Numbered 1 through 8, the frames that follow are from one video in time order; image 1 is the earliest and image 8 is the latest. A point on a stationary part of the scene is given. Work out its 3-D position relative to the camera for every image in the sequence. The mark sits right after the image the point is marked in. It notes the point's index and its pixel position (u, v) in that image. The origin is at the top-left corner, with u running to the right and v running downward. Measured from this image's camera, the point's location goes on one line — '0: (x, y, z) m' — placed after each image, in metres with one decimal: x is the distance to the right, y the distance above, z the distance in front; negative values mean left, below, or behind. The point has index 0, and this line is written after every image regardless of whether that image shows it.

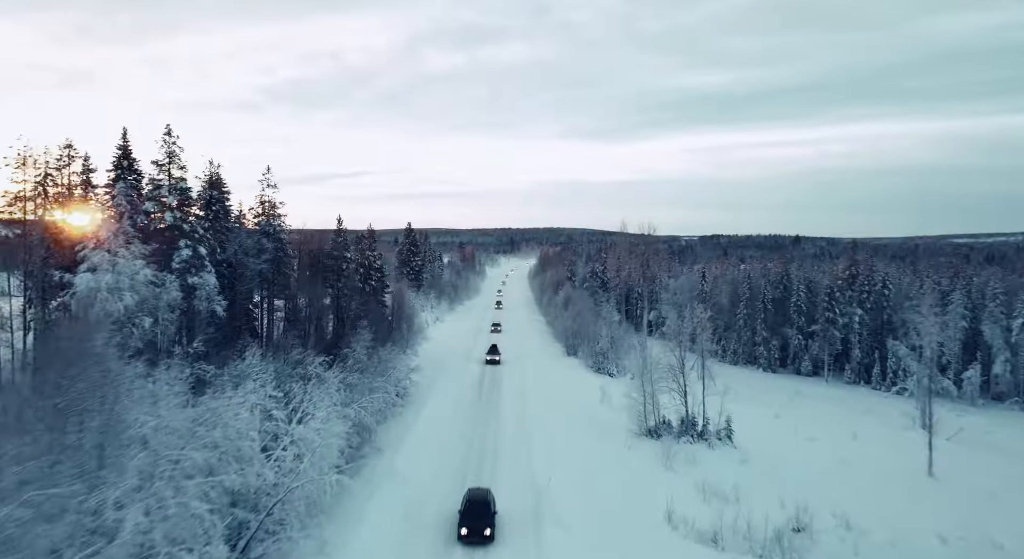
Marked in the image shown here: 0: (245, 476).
0: (-7.7, -5.7, +17.4) m
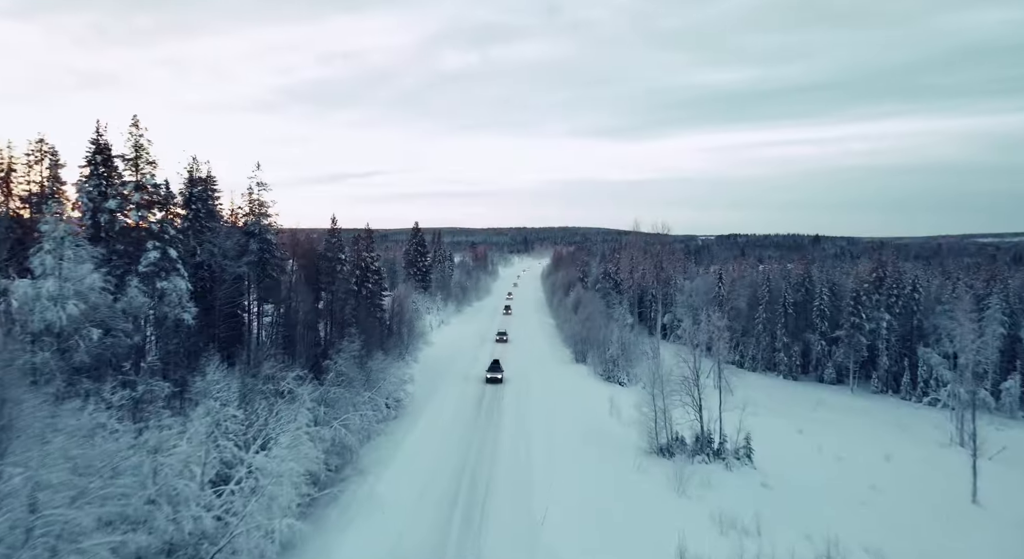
0: (-8.2, -5.9, +14.8) m
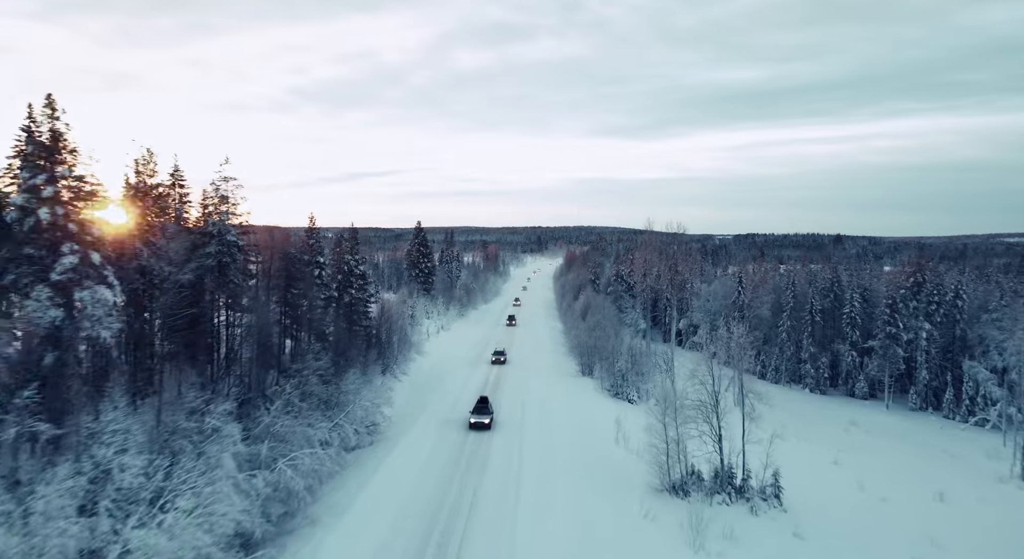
0: (-9.2, -6.4, +10.3) m
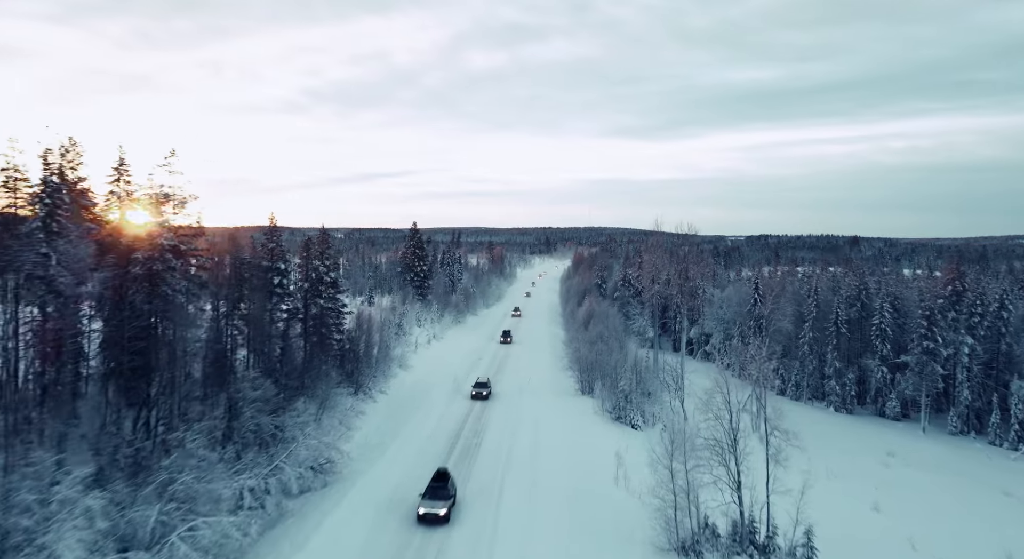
0: (-10.5, -6.9, +5.4) m
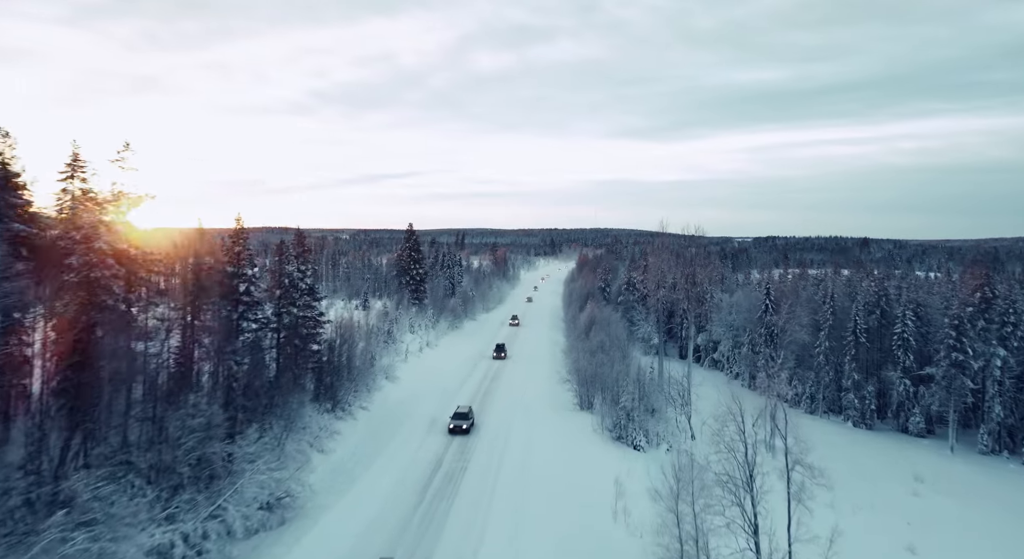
0: (-11.4, -7.2, +2.1) m
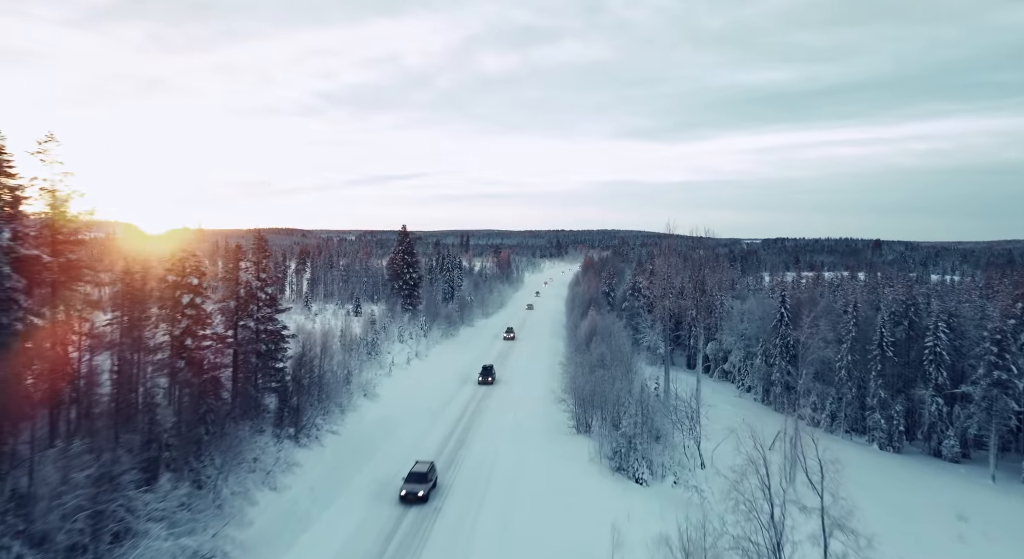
0: (-12.6, -7.6, -2.0) m
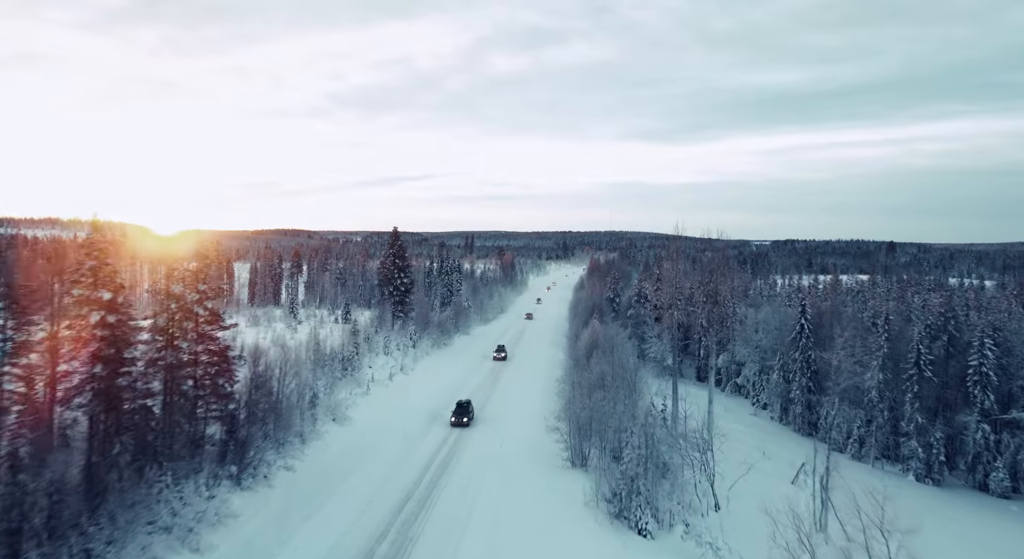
0: (-13.9, -8.1, -6.8) m
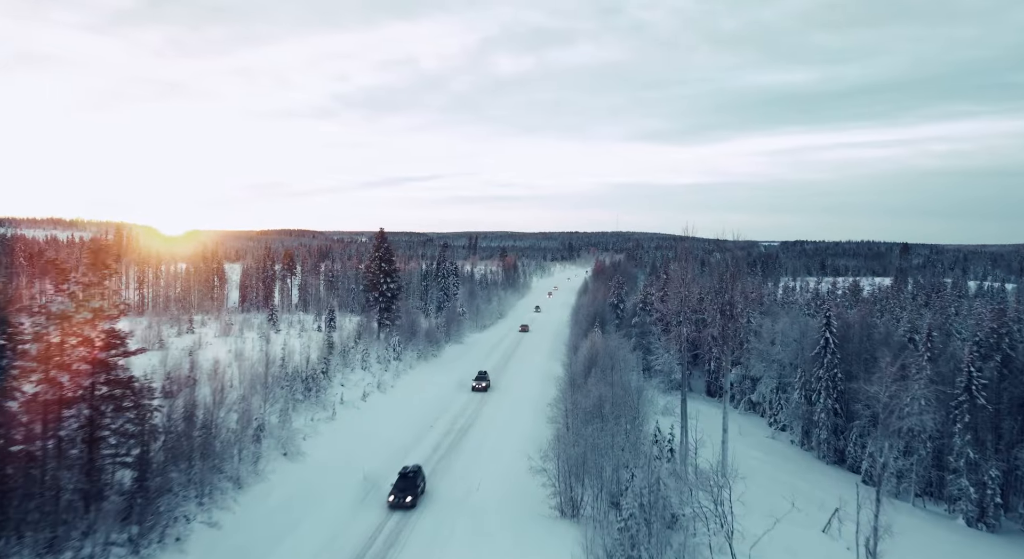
0: (-15.4, -8.6, -12.2) m
